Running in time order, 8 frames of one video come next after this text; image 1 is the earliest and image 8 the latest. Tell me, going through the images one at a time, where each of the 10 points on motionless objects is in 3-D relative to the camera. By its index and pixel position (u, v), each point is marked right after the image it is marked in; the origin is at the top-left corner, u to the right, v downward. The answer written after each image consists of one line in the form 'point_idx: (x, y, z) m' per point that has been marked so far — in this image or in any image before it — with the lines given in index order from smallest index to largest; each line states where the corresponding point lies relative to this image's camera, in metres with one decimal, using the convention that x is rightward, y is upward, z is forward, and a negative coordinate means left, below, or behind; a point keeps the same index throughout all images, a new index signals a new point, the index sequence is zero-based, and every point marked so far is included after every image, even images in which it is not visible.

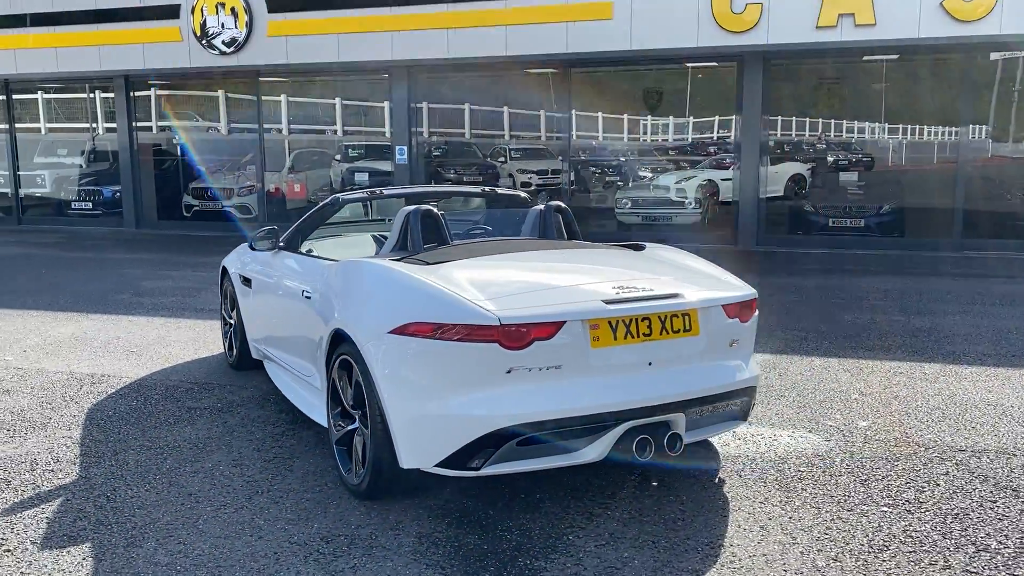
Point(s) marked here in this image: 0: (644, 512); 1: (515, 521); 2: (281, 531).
0: (+0.6, -0.9, +3.7) m
1: (0.0, -1.0, +3.6) m
2: (-0.9, -1.0, +3.6) m
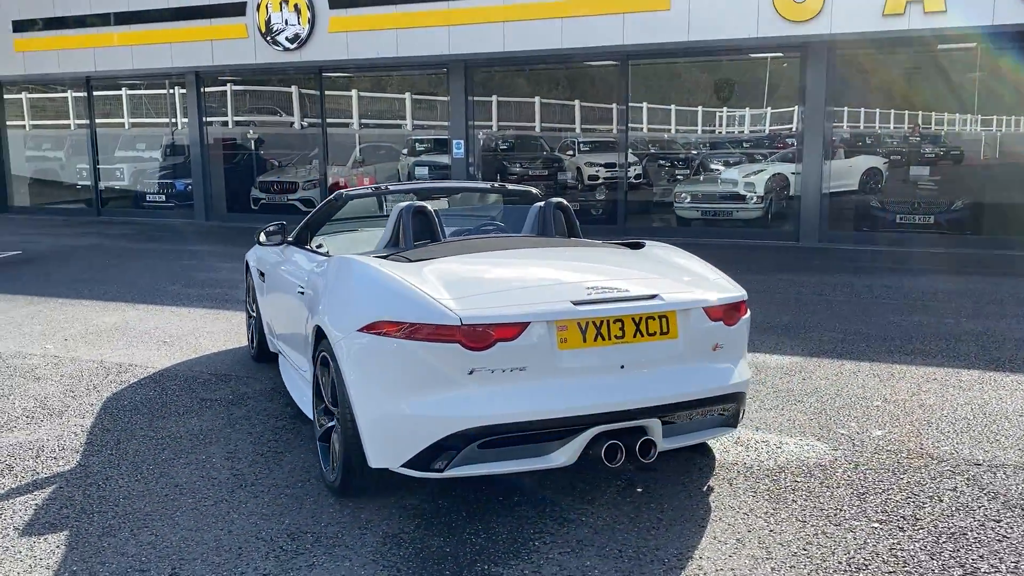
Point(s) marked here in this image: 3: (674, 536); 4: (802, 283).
0: (+0.4, -0.9, +3.6) m
1: (-0.1, -1.0, +3.6) m
2: (-1.0, -1.0, +3.6) m
3: (+0.6, -1.0, +3.5) m
4: (+3.2, 0.0, +9.8) m
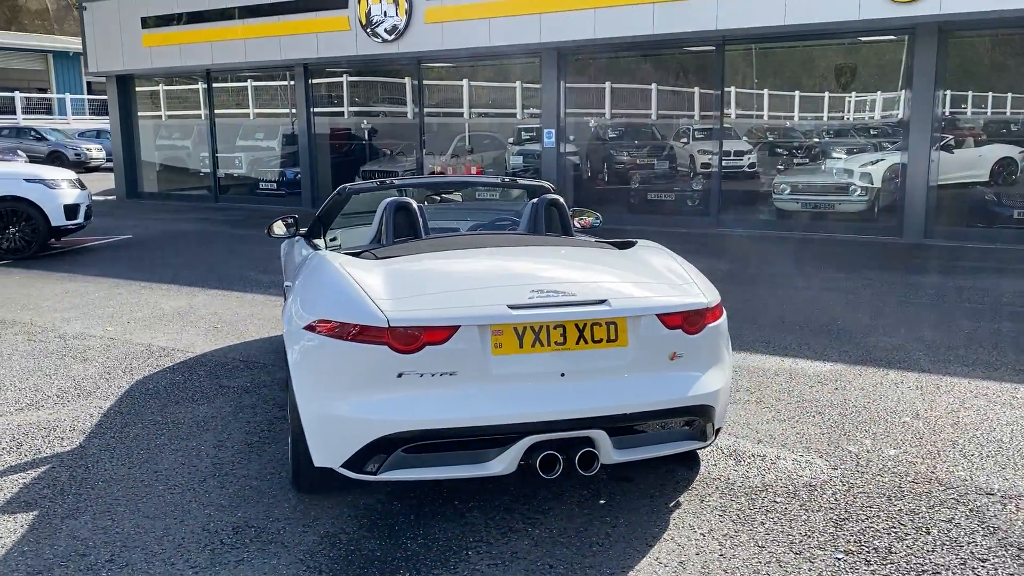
0: (+0.2, -1.0, +3.5) m
1: (-0.3, -1.0, +3.5) m
2: (-1.3, -0.9, +3.6) m
3: (+0.4, -1.0, +3.3) m
4: (+3.9, 0.0, +9.2) m
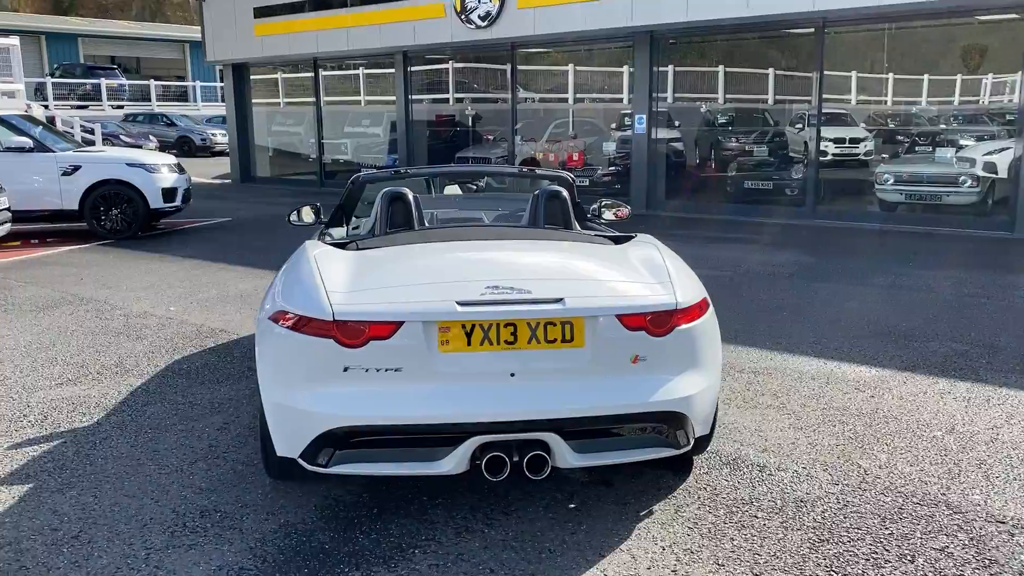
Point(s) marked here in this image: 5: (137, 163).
0: (0.0, -0.9, +3.4) m
1: (-0.5, -0.9, +3.5) m
2: (-1.4, -0.9, +3.7) m
3: (+0.2, -1.0, +3.2) m
4: (+4.4, 0.0, +8.6) m
5: (-5.4, +1.8, +12.7) m
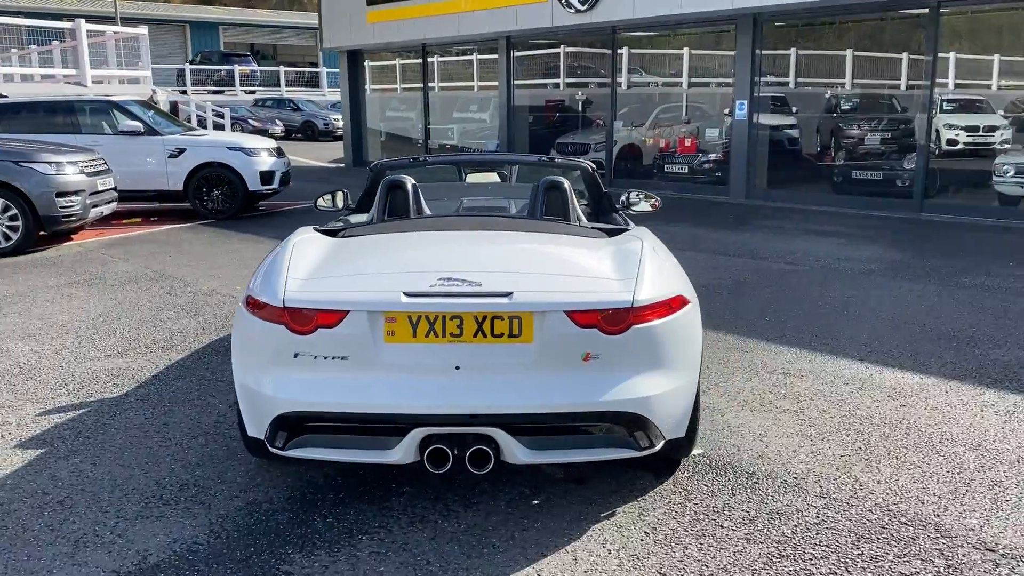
0: (-0.1, -0.9, +3.4) m
1: (-0.7, -0.9, +3.5) m
2: (-1.5, -0.8, +3.9) m
3: (0.0, -1.0, +3.1) m
4: (+5.0, 0.0, +7.8) m
5: (-4.1, +2.1, +13.3) m
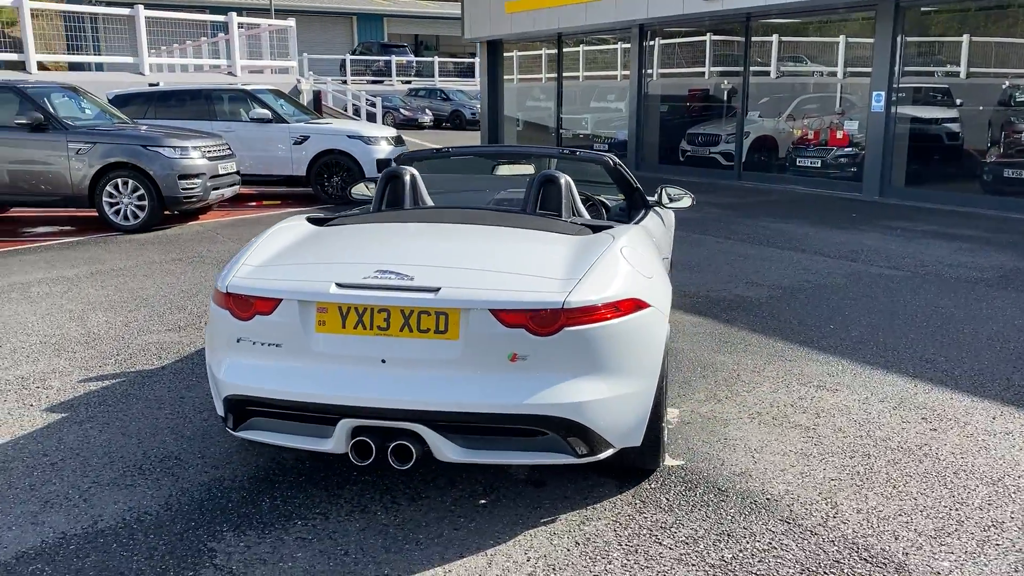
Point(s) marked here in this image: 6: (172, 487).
0: (-0.4, -0.9, +3.4) m
1: (-0.9, -0.8, +3.6) m
2: (-1.6, -0.7, +4.1) m
3: (-0.3, -0.9, +3.1) m
4: (+5.4, -0.1, +6.9) m
5: (-2.4, +2.4, +13.8) m
6: (-1.4, -0.8, +3.7) m
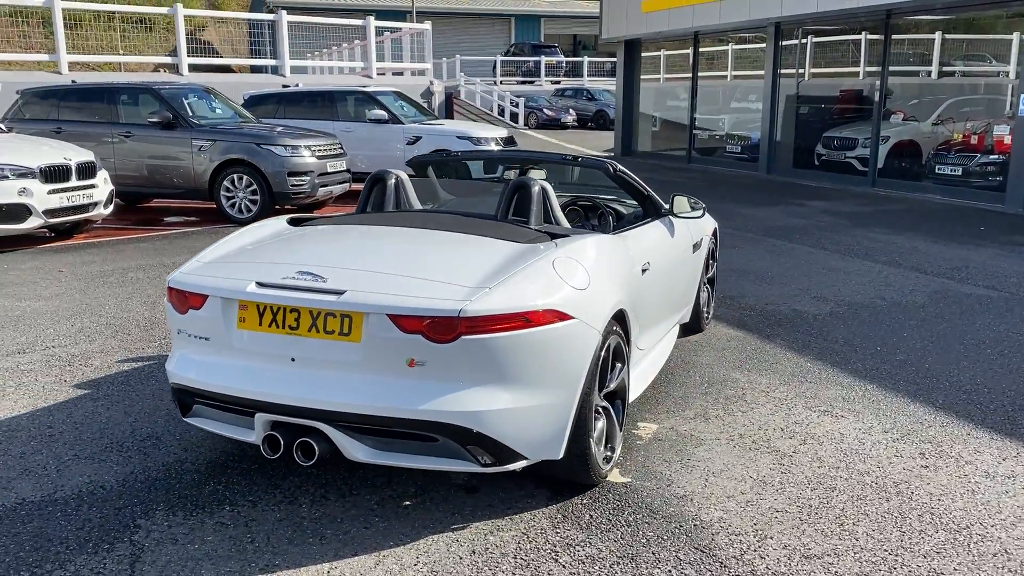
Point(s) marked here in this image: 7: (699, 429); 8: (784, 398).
0: (-0.7, -0.9, +3.5) m
1: (-1.2, -0.8, +3.8) m
2: (-1.8, -0.7, +4.5) m
3: (-0.7, -0.9, +3.2) m
4: (+5.7, -0.4, +5.9) m
5: (-0.7, +2.4, +14.0) m
6: (-1.7, -0.8, +3.9) m
7: (+0.9, -0.7, +4.4) m
8: (+1.5, -0.6, +4.9) m
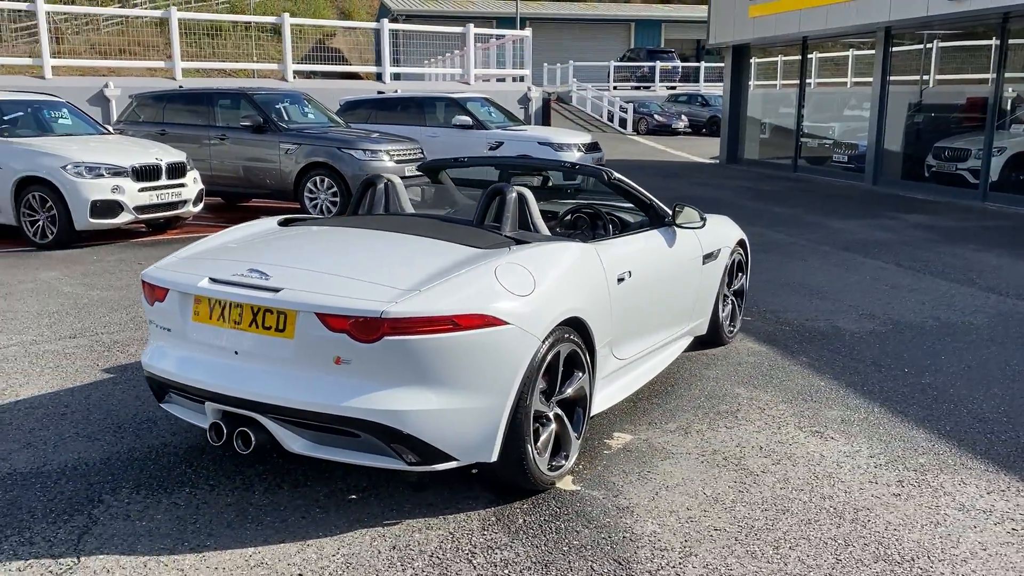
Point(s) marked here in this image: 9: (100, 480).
0: (-1.0, -0.9, +3.6) m
1: (-1.4, -0.8, +4.0) m
2: (-1.9, -0.6, +4.8) m
3: (-1.0, -0.9, +3.4) m
4: (+5.7, -0.6, +5.1) m
5: (+0.6, +2.3, +14.1) m
6: (-1.8, -0.7, +4.2) m
7: (+0.8, -0.8, +4.3) m
8: (+1.4, -0.7, +4.7) m
9: (-1.8, -0.8, +3.8) m
